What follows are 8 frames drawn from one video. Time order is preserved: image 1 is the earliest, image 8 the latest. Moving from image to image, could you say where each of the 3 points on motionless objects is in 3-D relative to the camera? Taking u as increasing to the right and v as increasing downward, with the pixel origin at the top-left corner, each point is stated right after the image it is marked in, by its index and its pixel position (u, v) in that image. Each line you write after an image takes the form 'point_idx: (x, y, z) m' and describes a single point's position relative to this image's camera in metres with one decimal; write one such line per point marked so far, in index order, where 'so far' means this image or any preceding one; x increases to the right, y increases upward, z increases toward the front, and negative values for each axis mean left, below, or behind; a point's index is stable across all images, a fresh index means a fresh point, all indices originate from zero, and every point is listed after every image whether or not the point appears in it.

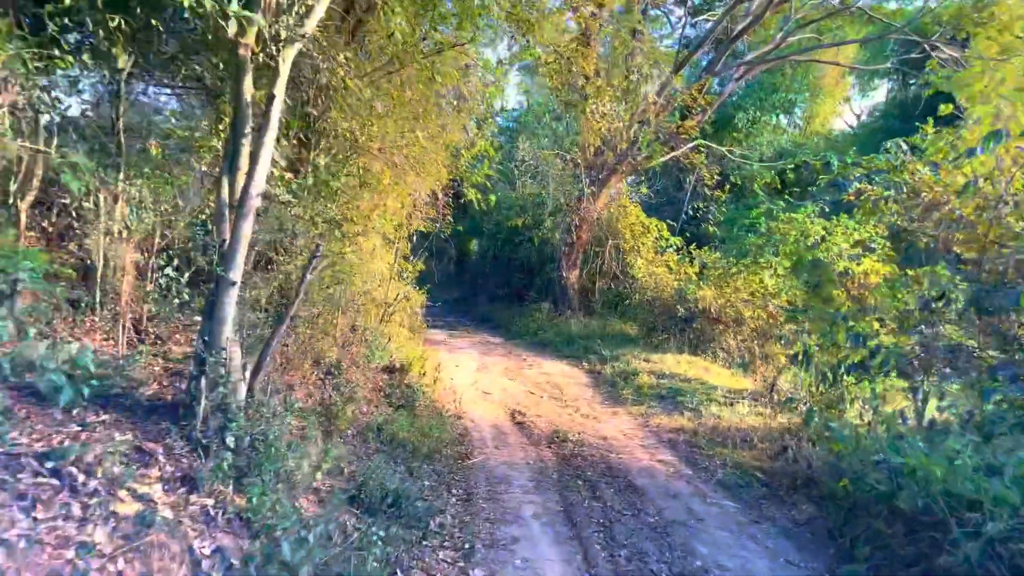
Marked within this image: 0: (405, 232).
0: (-1.4, +0.7, +9.9) m
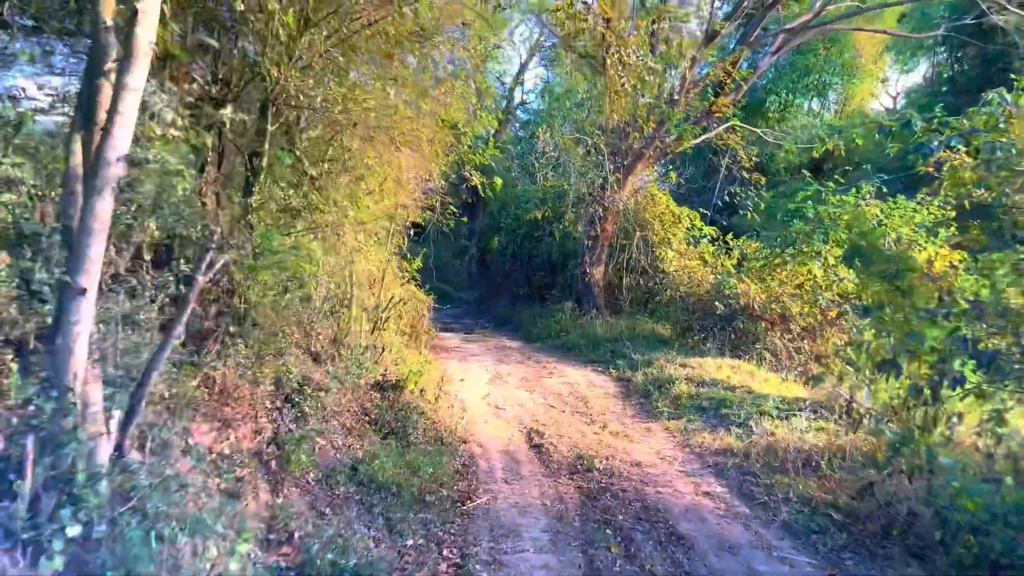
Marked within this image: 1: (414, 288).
0: (-1.2, +0.7, +8.6) m
1: (-1.3, 0.0, +10.6) m
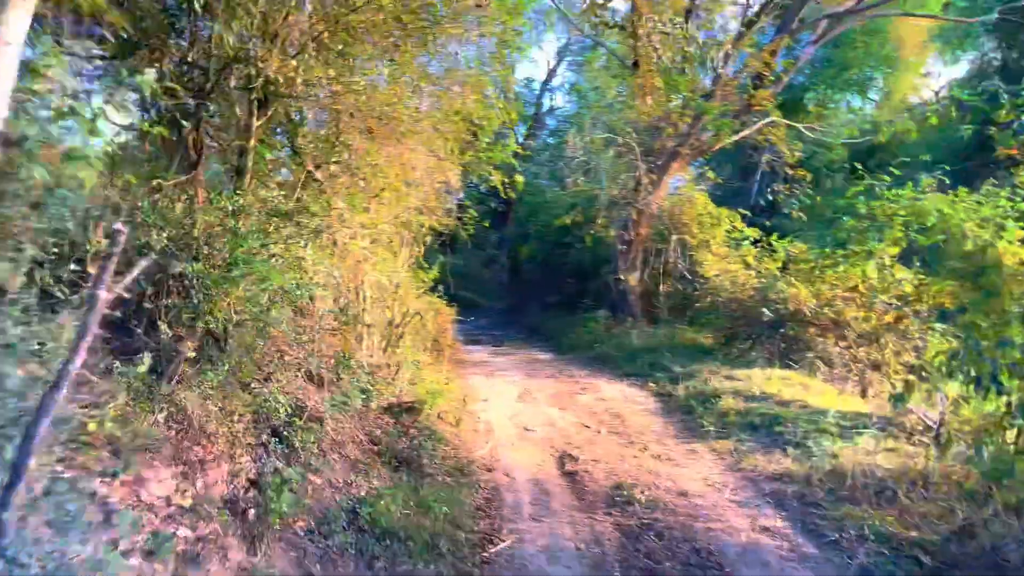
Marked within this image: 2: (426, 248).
0: (-1.0, +0.6, +7.9) m
1: (-0.9, -0.1, +9.9) m
2: (-1.1, +0.4, +9.3) m
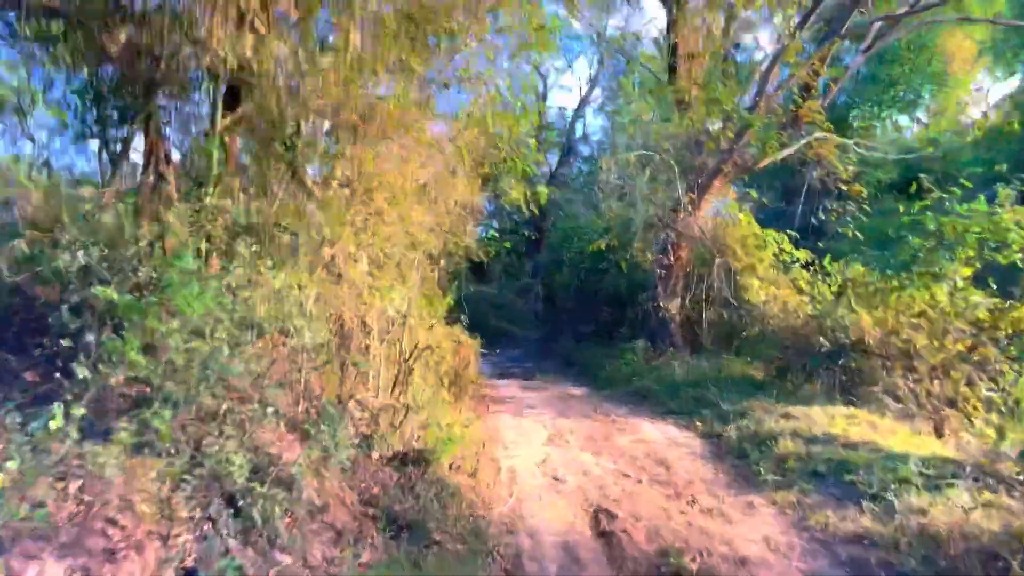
0: (-0.8, +0.3, +7.1) m
1: (-0.6, -0.5, +9.0) m
2: (-0.8, +0.1, +8.4) m
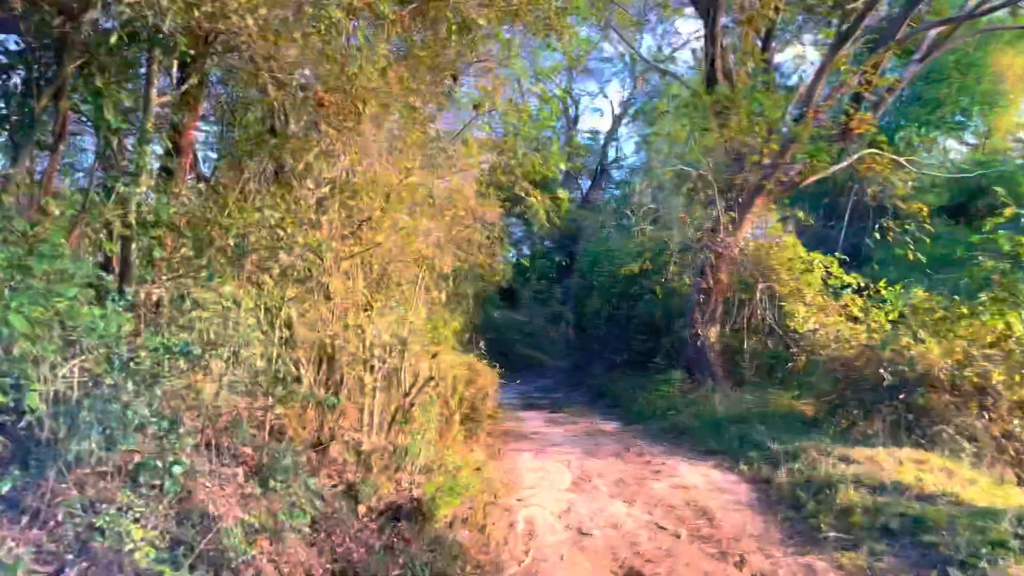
0: (-0.6, +0.1, +6.2) m
1: (-0.4, -0.7, +8.1) m
2: (-0.6, -0.1, +7.5) m
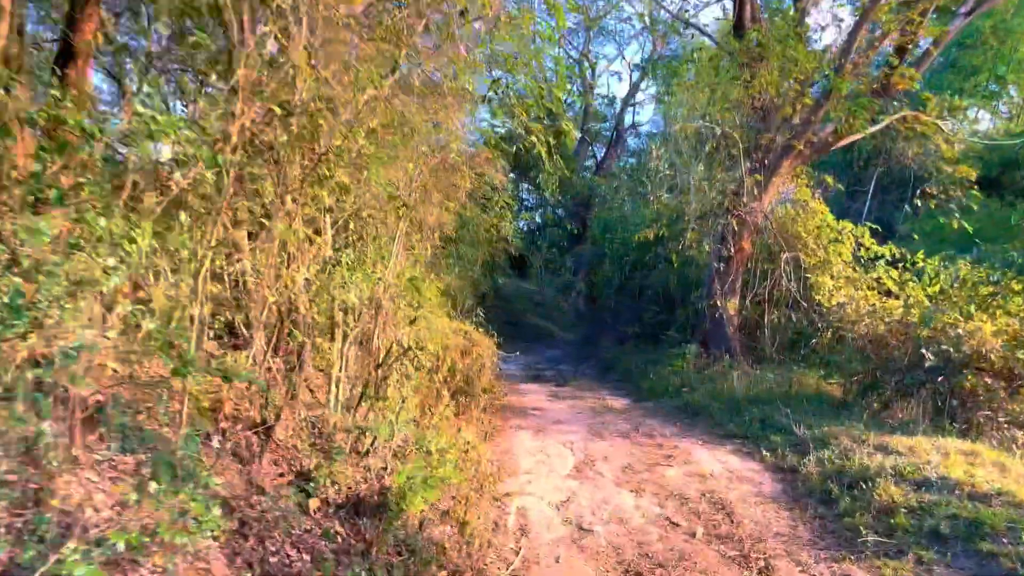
0: (-0.6, +0.4, +5.4) m
1: (-0.4, -0.4, +7.3) m
2: (-0.6, +0.2, +6.7) m
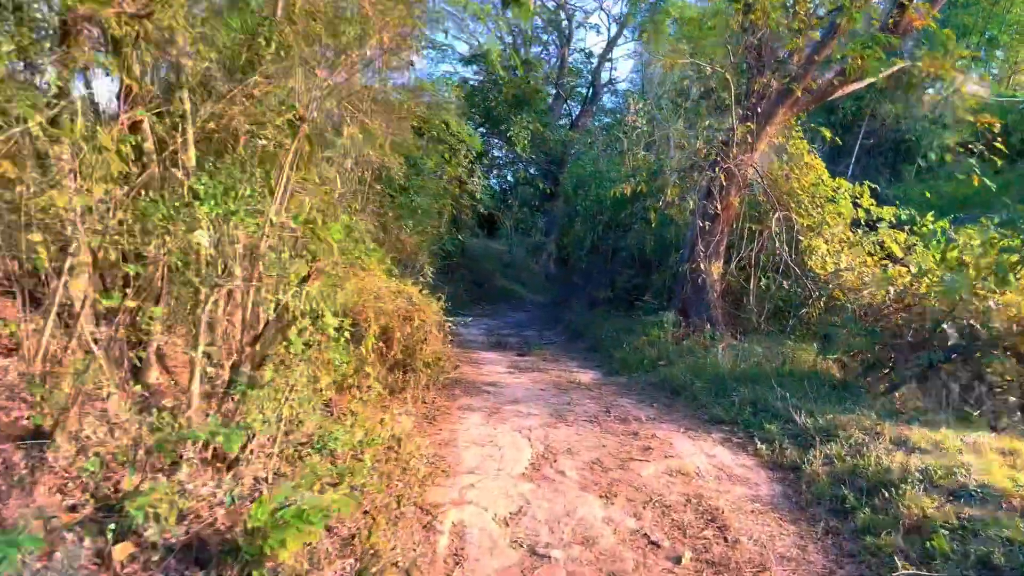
0: (-0.9, +0.7, +4.0) m
1: (-0.8, 0.0, +6.0) m
2: (-0.9, +0.5, +5.4) m
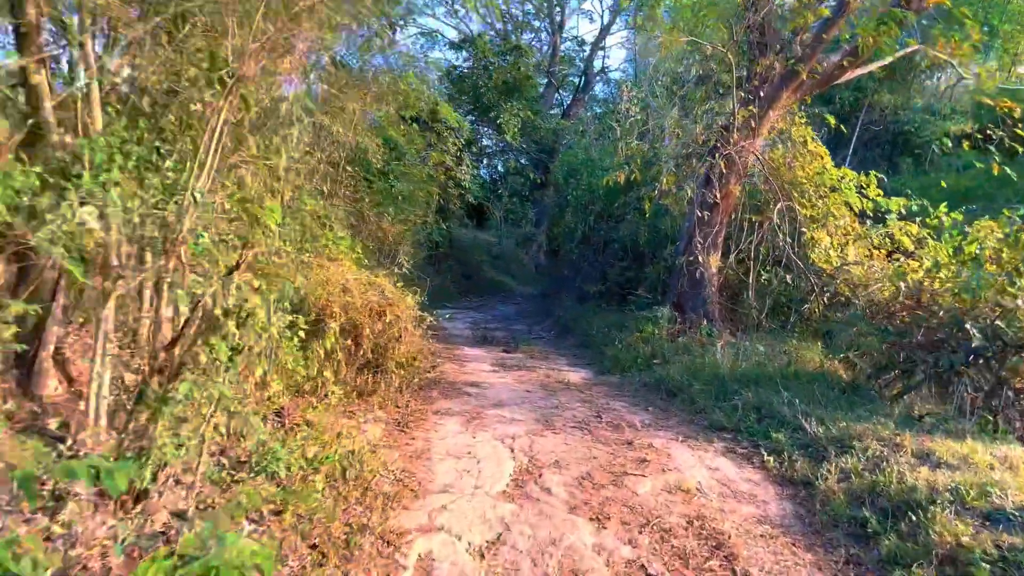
0: (-1.0, +0.7, +3.4) m
1: (-0.9, +0.1, +5.4) m
2: (-1.0, +0.6, +4.8) m
